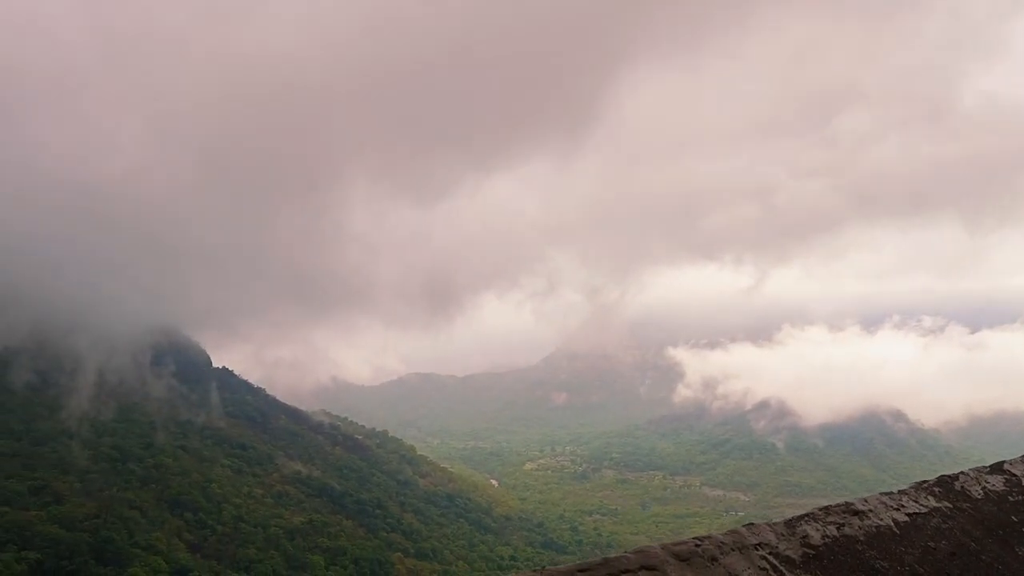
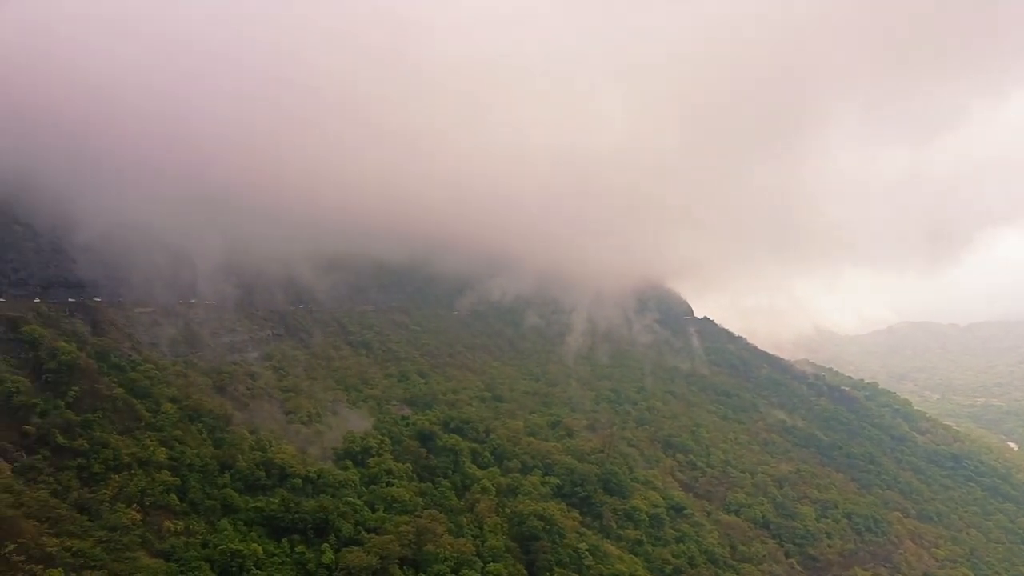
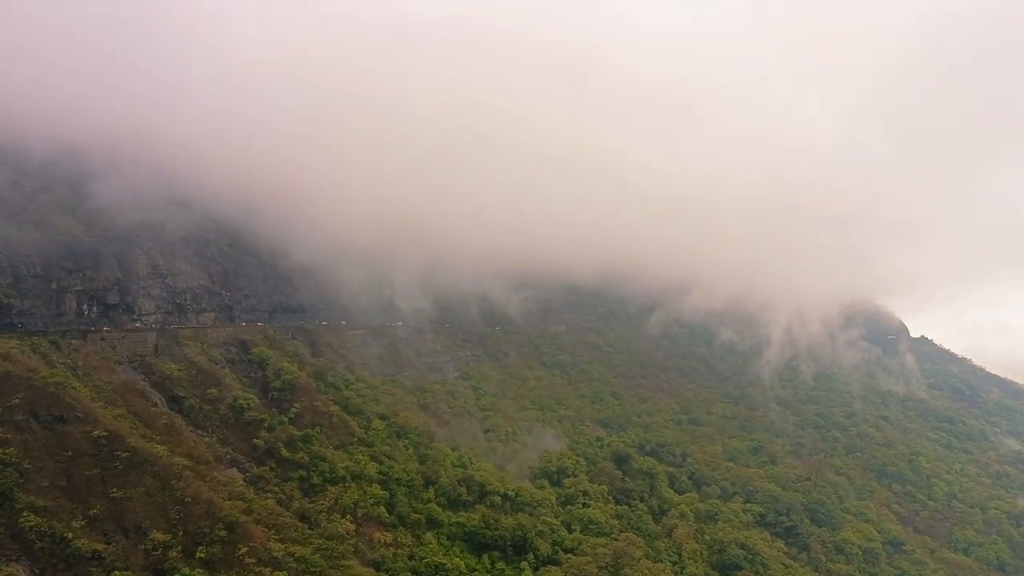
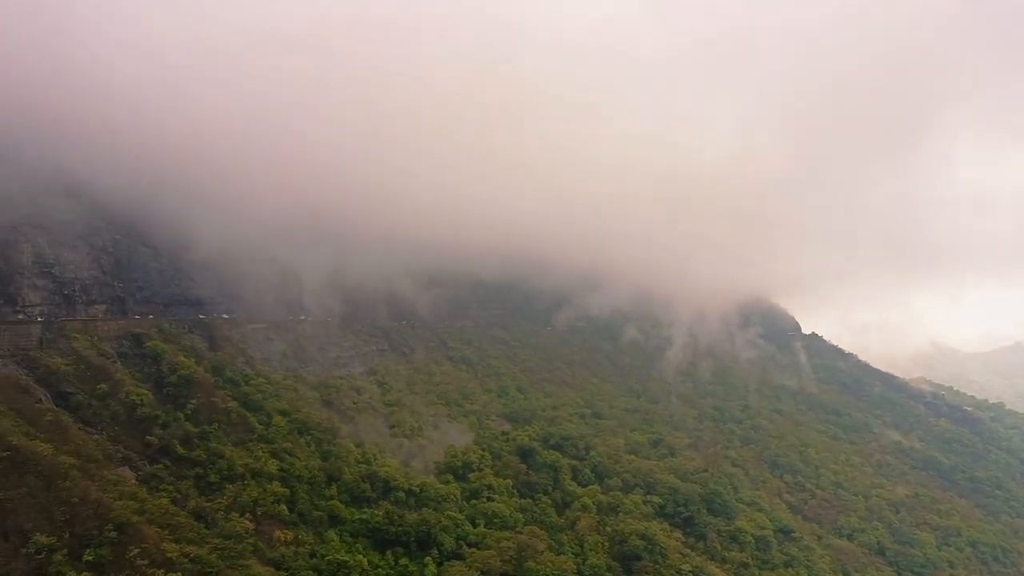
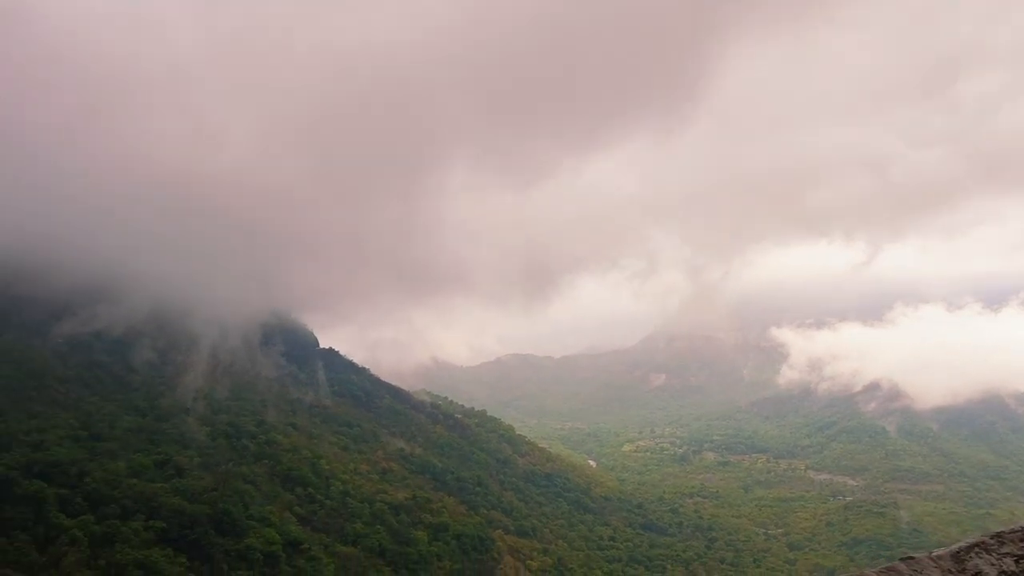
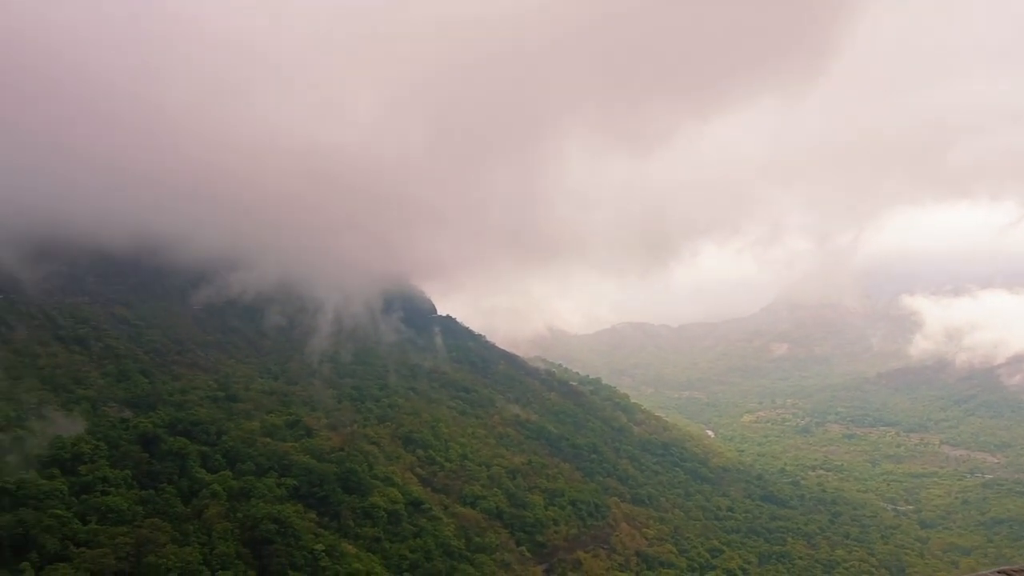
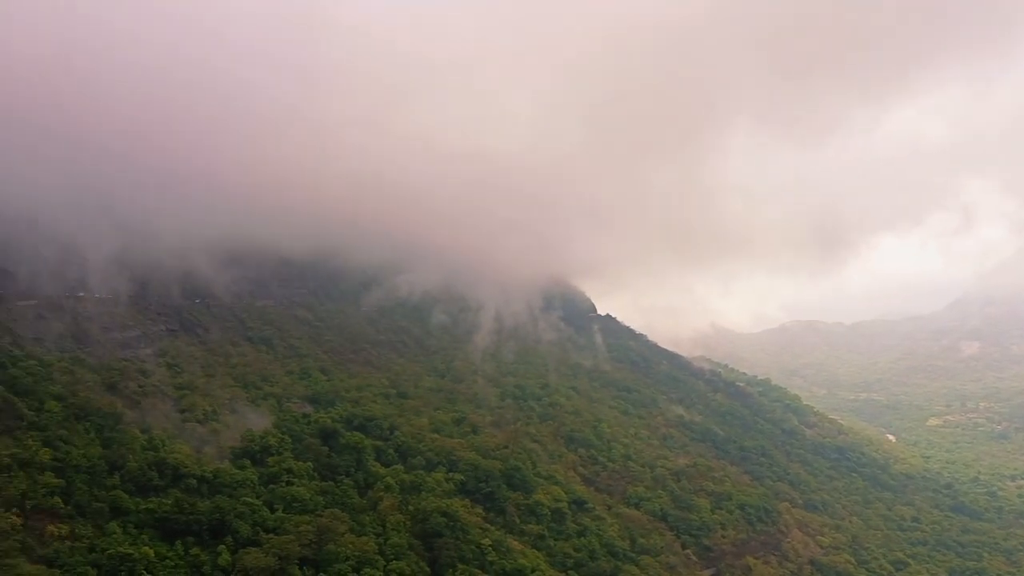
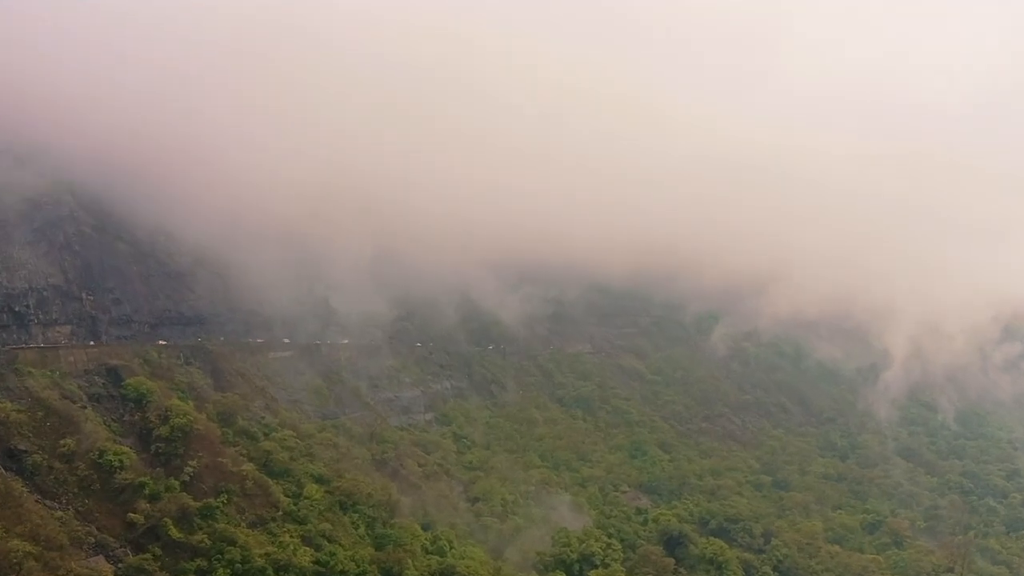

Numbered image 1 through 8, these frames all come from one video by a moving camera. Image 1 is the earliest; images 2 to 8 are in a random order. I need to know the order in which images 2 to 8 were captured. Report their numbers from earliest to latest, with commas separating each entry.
5, 6, 7, 2, 4, 3, 8
